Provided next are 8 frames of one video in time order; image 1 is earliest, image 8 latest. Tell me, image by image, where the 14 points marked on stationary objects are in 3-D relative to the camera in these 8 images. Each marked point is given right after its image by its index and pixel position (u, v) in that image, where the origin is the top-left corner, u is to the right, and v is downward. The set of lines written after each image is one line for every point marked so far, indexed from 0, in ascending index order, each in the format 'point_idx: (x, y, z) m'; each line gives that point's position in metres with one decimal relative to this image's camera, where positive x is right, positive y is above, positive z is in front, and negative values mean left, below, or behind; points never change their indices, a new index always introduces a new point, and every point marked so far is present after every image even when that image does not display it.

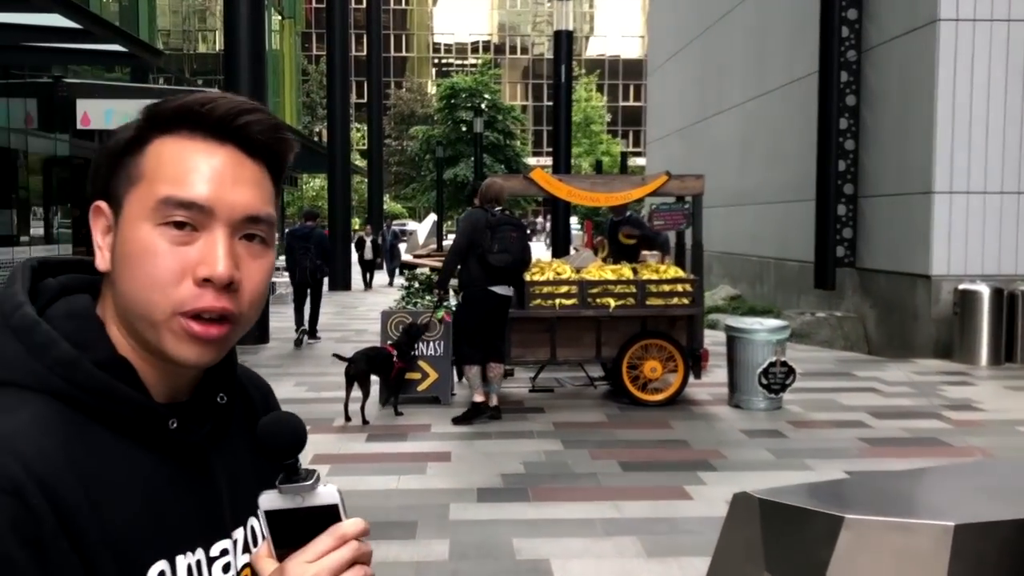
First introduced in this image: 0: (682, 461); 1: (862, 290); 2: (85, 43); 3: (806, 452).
0: (+1.3, -1.3, +6.7) m
1: (+5.2, 0.0, +13.4) m
2: (-5.5, +3.2, +11.7) m
3: (+2.3, -1.3, +7.1) m
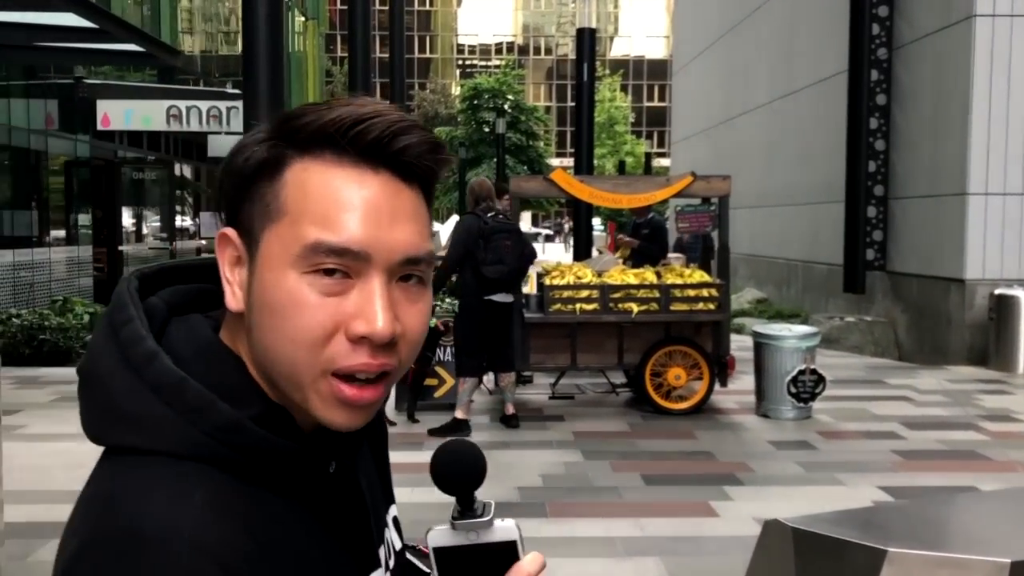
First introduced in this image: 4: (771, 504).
0: (+1.4, -1.3, +6.4) m
1: (+5.5, -0.1, +13.0) m
2: (-5.3, +3.2, +11.6) m
3: (+2.5, -1.3, +6.8) m
4: (+1.7, -1.4, +5.8) m
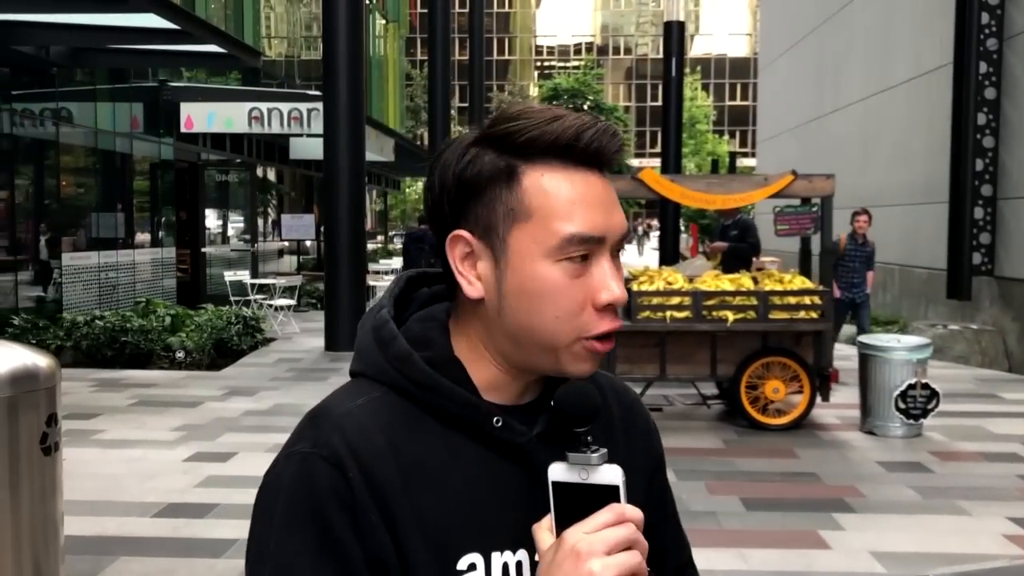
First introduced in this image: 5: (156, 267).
0: (+2.0, -1.4, +5.9) m
1: (+6.6, -0.2, +12.1) m
2: (-4.2, +3.1, +11.6) m
3: (+3.1, -1.4, +6.2) m
4: (+2.2, -1.4, +5.2) m
5: (-6.5, +0.4, +16.4) m
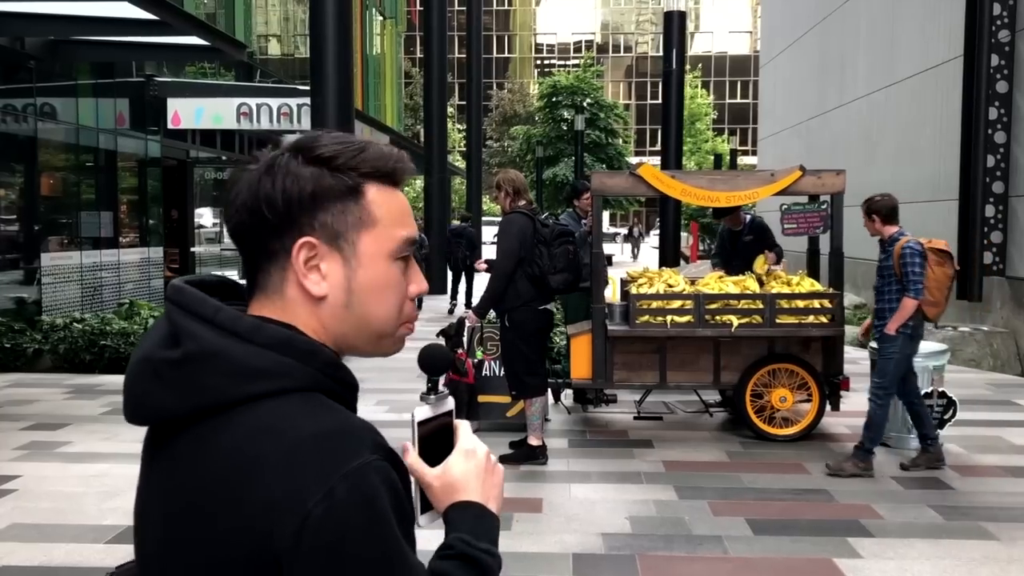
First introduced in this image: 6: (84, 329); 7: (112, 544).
0: (+1.9, -1.4, +5.4) m
1: (+6.5, -0.2, +11.7) m
2: (-4.3, +3.1, +11.1) m
3: (+3.0, -1.4, +5.7) m
4: (+2.1, -1.5, +4.8) m
5: (-6.5, +0.4, +15.9) m
6: (-5.4, -0.5, +11.4) m
7: (-2.2, -1.4, +5.0) m
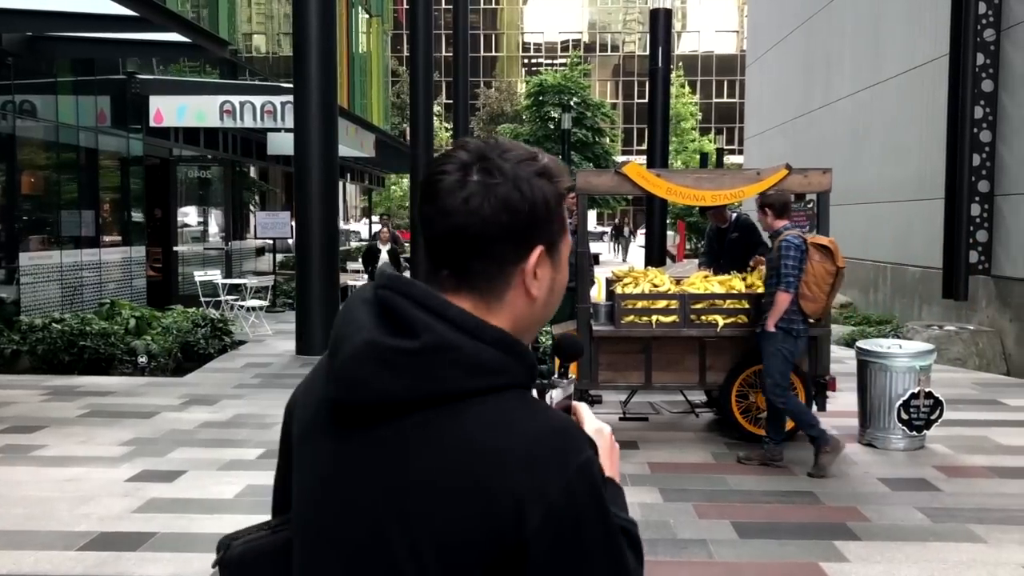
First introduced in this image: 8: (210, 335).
0: (+1.8, -1.4, +5.3) m
1: (+6.3, -0.2, +11.7) m
2: (-4.5, +3.1, +11.0) m
3: (+2.9, -1.4, +5.7) m
4: (+2.0, -1.5, +4.7) m
5: (-6.8, +0.4, +15.8) m
6: (-5.6, -0.5, +11.2) m
7: (-2.3, -1.4, +4.9) m
8: (-4.2, -0.7, +12.4) m
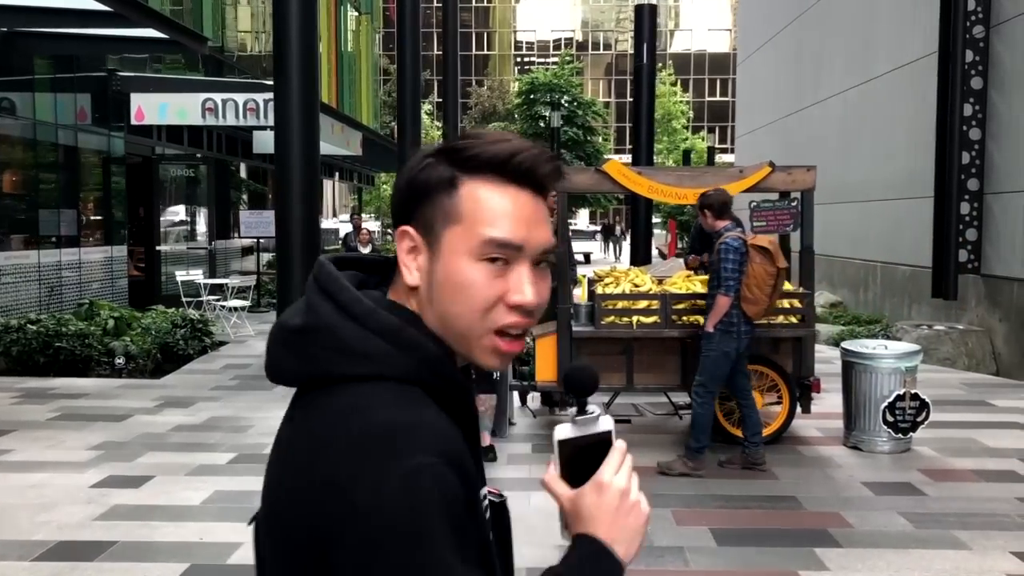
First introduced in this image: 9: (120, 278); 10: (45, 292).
0: (+1.6, -1.4, +5.2) m
1: (+6.1, -0.2, +11.6) m
2: (-4.7, +3.1, +10.8) m
3: (+2.7, -1.4, +5.6) m
4: (+1.9, -1.5, +4.6) m
5: (-7.0, +0.4, +15.5) m
6: (-5.8, -0.5, +11.0) m
7: (-2.5, -1.4, +4.7) m
8: (-4.4, -0.7, +12.2) m
9: (-7.0, +0.2, +16.0) m
10: (-7.3, -0.1, +13.9) m
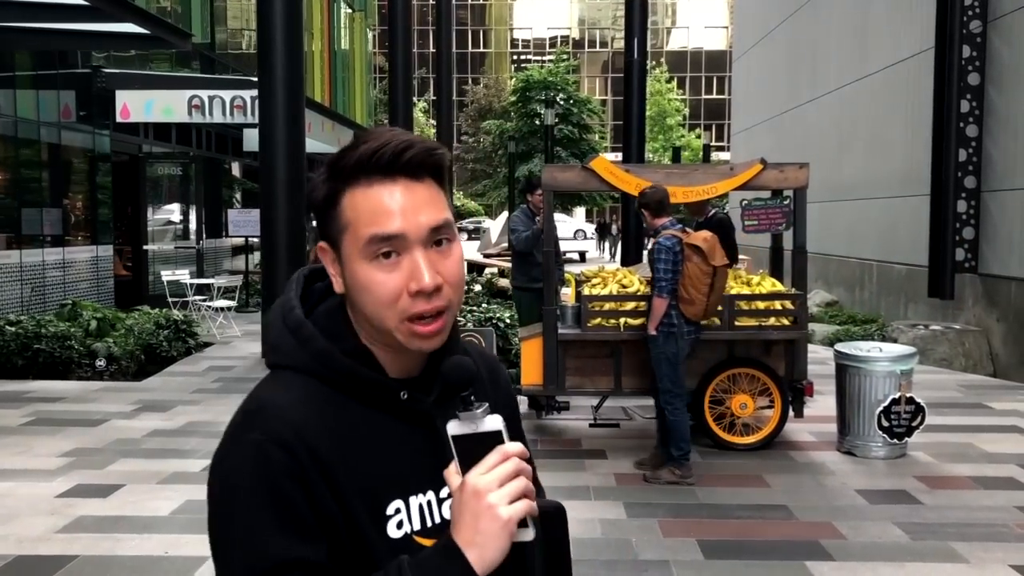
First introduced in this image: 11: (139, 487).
0: (+1.5, -1.4, +5.0) m
1: (+6.0, -0.2, +11.4) m
2: (-4.8, +3.1, +10.6) m
3: (+2.6, -1.4, +5.4) m
4: (+1.7, -1.5, +4.4) m
5: (-7.2, +0.4, +15.3) m
6: (-5.9, -0.5, +10.8) m
7: (-2.6, -1.4, +4.5) m
8: (-4.5, -0.7, +12.0) m
9: (-7.2, +0.2, +15.8) m
10: (-7.4, -0.1, +13.7) m
11: (-2.5, -1.3, +6.1) m
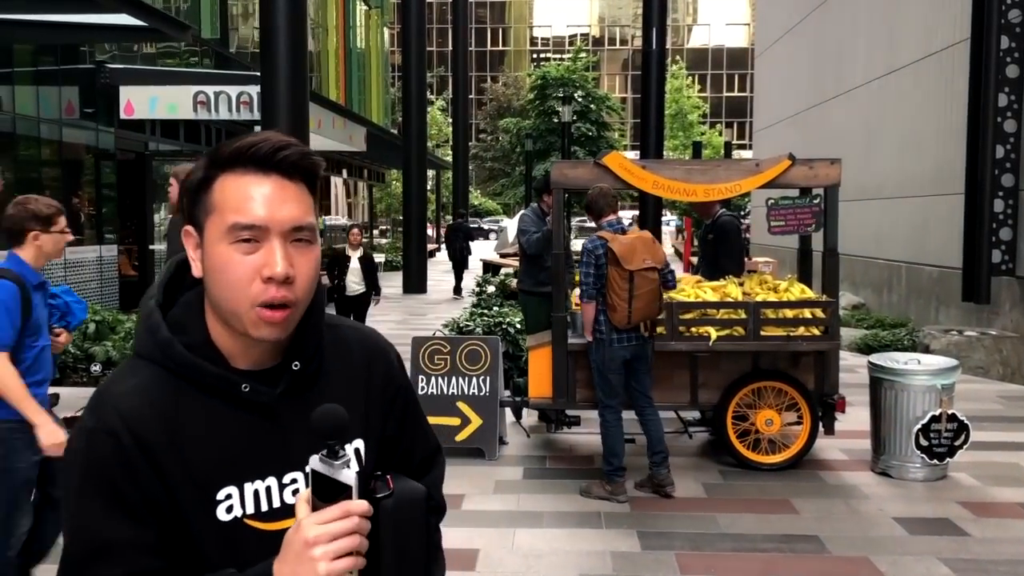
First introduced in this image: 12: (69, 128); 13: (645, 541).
0: (+1.5, -1.5, +4.5) m
1: (+6.1, -0.2, +10.7) m
2: (-4.7, +3.1, +10.2) m
3: (+2.6, -1.5, +4.8) m
4: (+1.7, -1.5, +3.8) m
5: (-6.9, +0.4, +15.0) m
6: (-5.8, -0.5, +10.4) m
7: (-2.6, -1.5, +4.0) m
8: (-4.4, -0.7, +11.6) m
9: (-6.9, +0.2, +15.5) m
10: (-7.2, -0.1, +13.4) m
11: (-2.5, -1.4, +5.6) m
12: (-7.1, +2.6, +14.6) m
13: (+0.7, -1.4, +5.1) m
